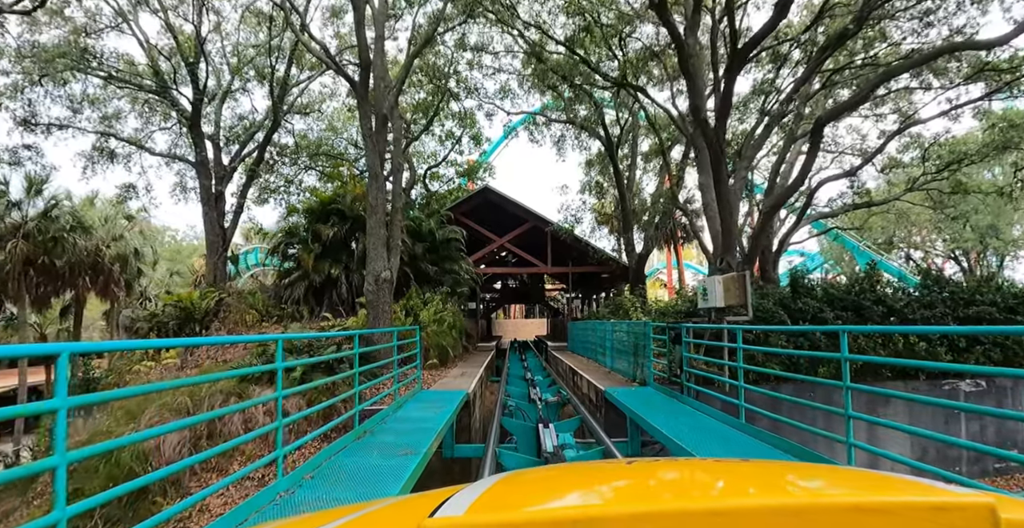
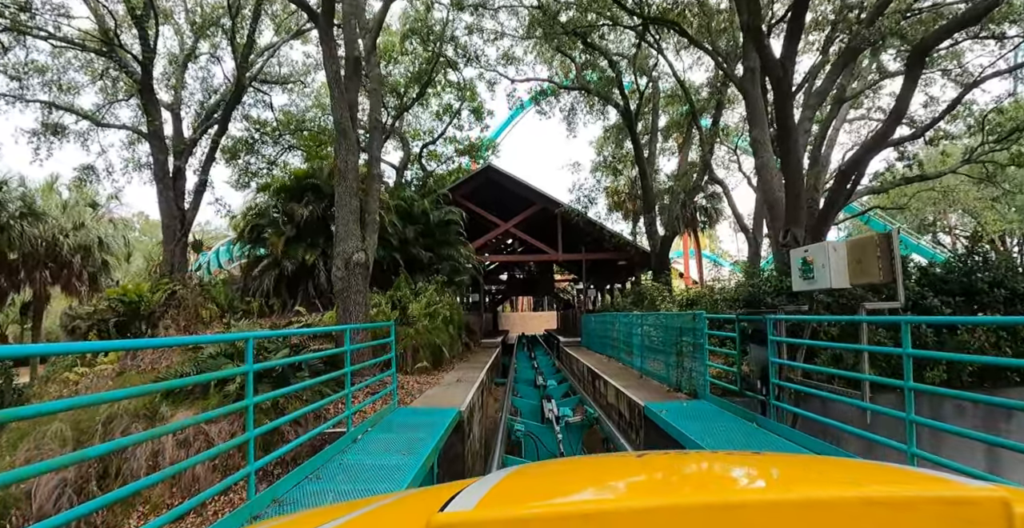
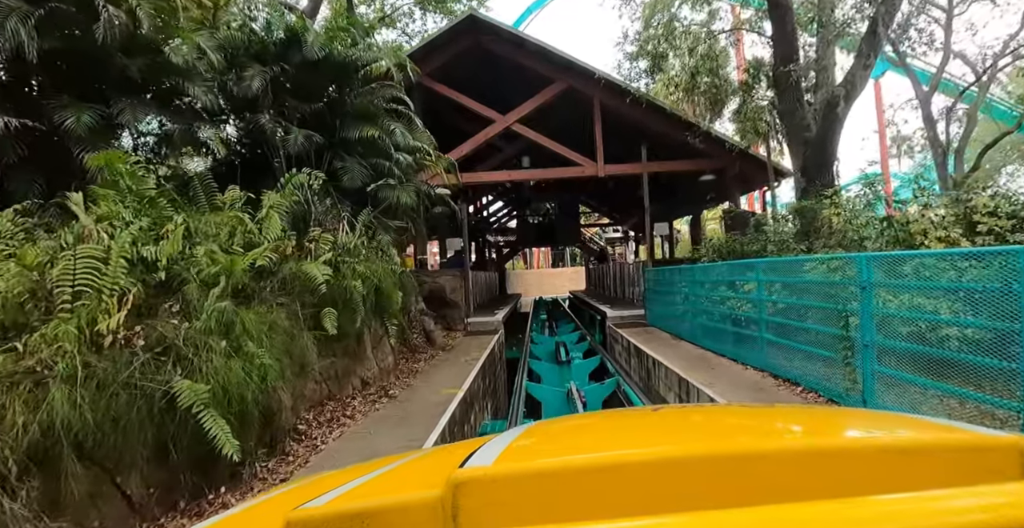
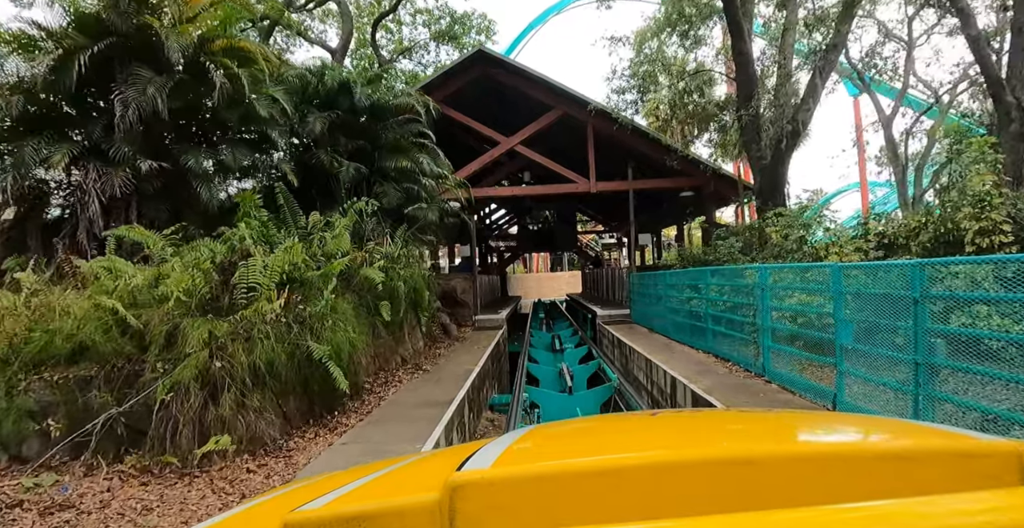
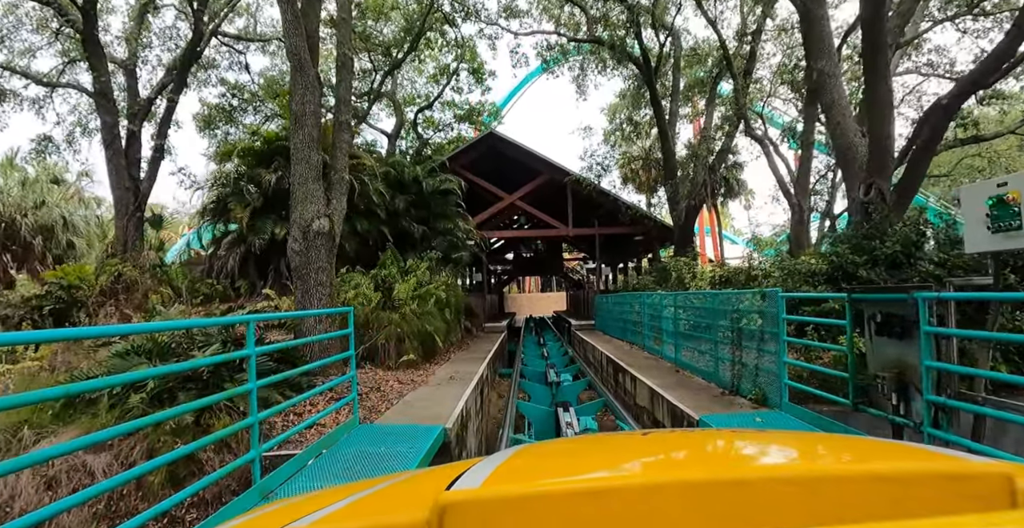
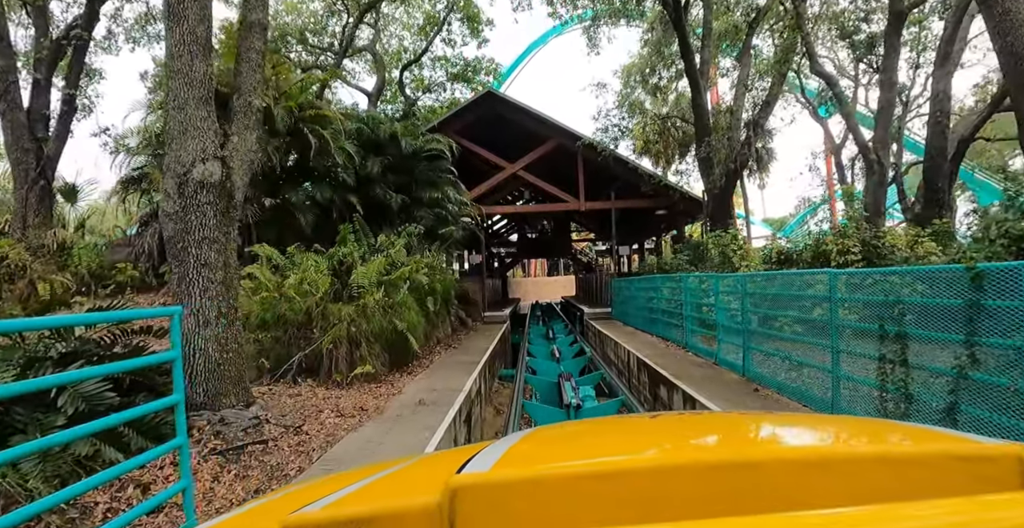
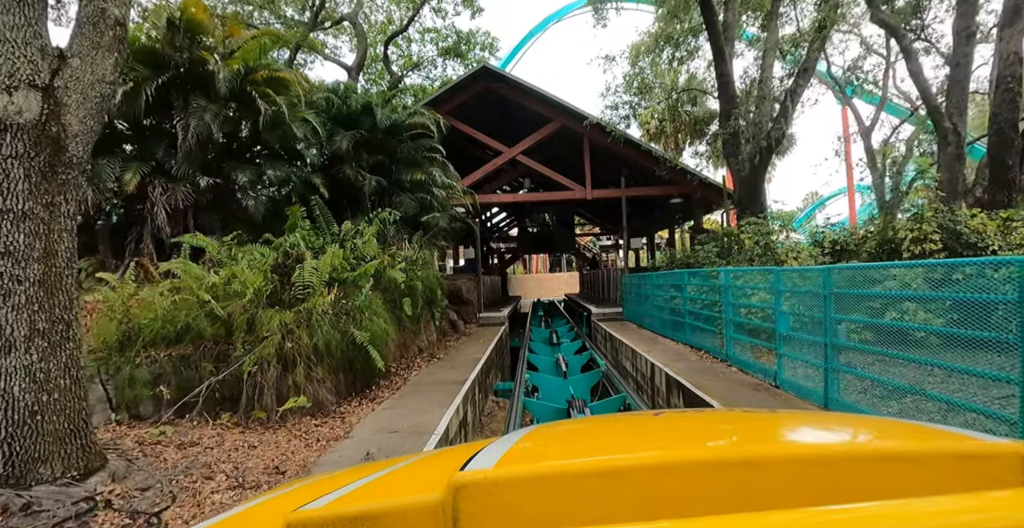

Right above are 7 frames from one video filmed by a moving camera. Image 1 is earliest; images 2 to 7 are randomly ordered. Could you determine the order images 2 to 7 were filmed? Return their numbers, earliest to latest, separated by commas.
2, 5, 6, 7, 4, 3
